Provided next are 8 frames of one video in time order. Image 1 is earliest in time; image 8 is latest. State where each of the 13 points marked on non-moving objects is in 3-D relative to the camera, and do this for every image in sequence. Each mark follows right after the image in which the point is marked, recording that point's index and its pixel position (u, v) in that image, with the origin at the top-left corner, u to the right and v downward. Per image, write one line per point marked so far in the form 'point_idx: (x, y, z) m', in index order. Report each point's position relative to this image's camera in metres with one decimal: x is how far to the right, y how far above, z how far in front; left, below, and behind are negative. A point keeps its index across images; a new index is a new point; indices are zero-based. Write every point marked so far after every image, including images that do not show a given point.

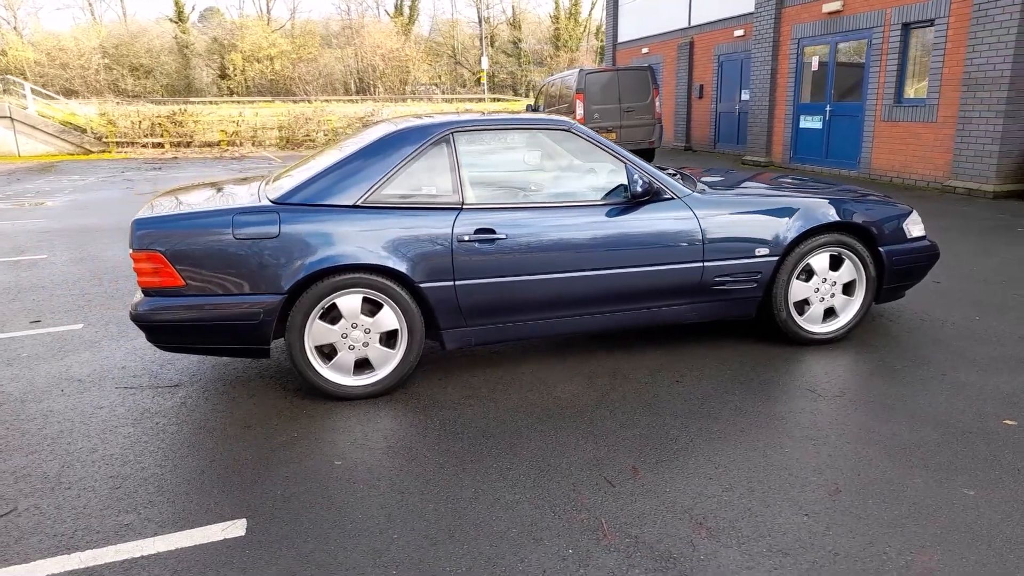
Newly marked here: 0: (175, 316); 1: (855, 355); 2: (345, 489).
0: (-1.6, -0.1, +3.6) m
1: (+2.0, -0.4, +4.4) m
2: (-0.7, -0.8, +3.0) m
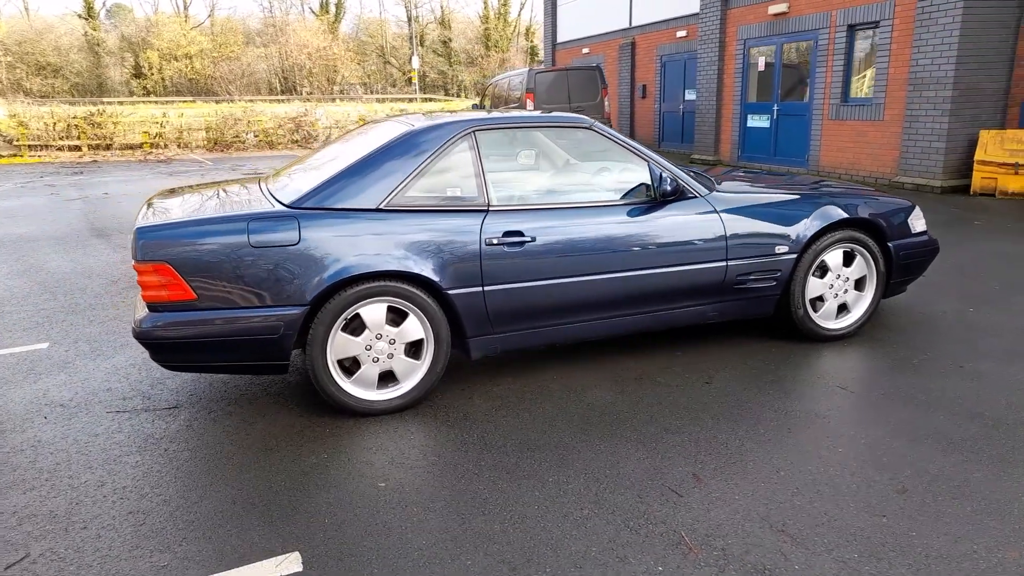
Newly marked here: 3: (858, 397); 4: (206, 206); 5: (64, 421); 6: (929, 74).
0: (-1.5, -0.2, +3.3) m
1: (+2.1, -0.4, +4.4) m
2: (-0.4, -0.9, +2.8) m
3: (+1.8, -0.6, +3.8) m
4: (-1.5, +0.4, +3.7) m
5: (-2.2, -0.7, +3.7) m
6: (+5.7, +2.9, +10.2) m
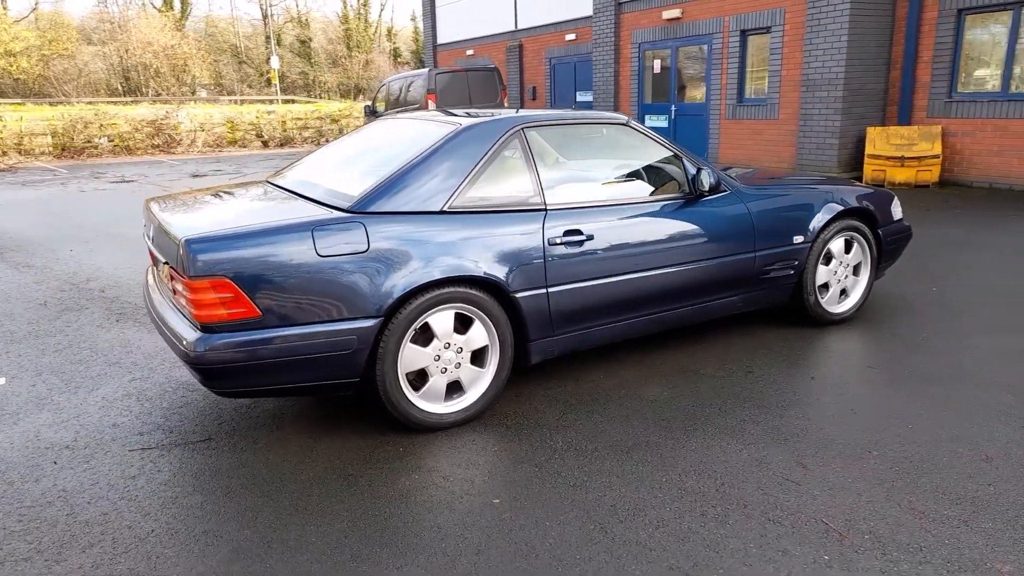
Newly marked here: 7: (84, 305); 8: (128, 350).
0: (-1.1, -0.3, +3.0) m
1: (+2.3, -0.3, +4.7) m
2: (+0.1, -0.9, +2.6) m
3: (+2.1, -0.5, +4.0) m
4: (-1.2, +0.3, +3.3) m
5: (-1.8, -0.8, +3.2) m
6: (+4.6, +3.2, +11.0) m
7: (-3.3, -0.1, +5.6) m
8: (-2.4, -0.4, +4.6) m
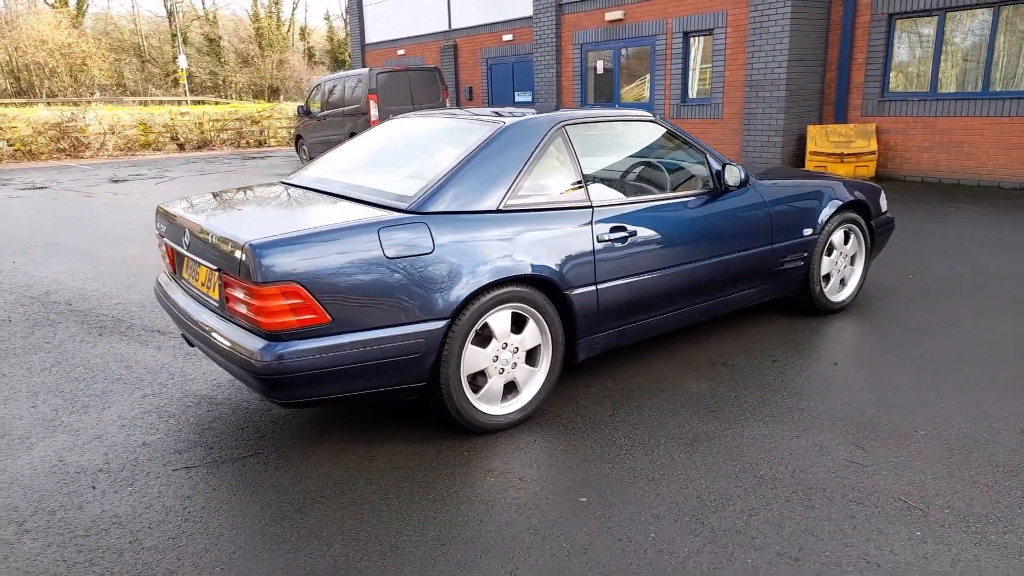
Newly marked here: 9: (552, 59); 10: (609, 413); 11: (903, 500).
0: (-0.8, -0.3, +2.9) m
1: (+2.4, -0.2, +4.9) m
2: (+0.4, -0.9, +2.6) m
3: (+2.2, -0.4, +4.2) m
4: (-0.9, +0.3, +3.2) m
5: (-1.5, -0.8, +3.0) m
6: (+3.9, +3.3, +11.4) m
7: (-3.3, -0.2, +5.3) m
8: (-2.2, -0.5, +4.3) m
9: (+0.8, +4.7, +15.2) m
10: (+0.5, -0.6, +3.5) m
11: (+1.5, -0.8, +2.8) m
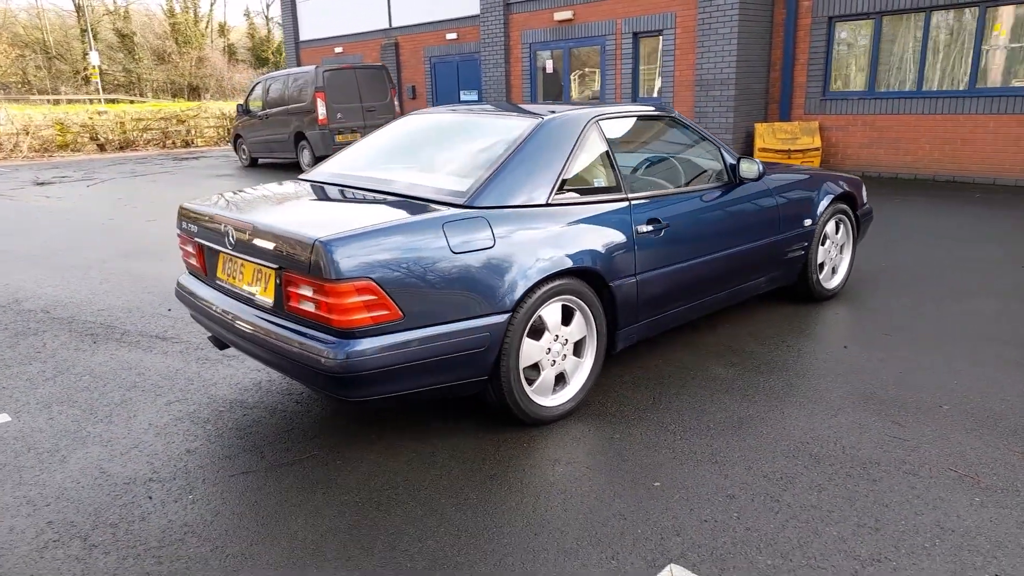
0: (-0.5, -0.3, +2.8) m
1: (+2.4, -0.1, +5.2) m
2: (+0.7, -0.8, +2.7) m
3: (+2.4, -0.3, +4.5) m
4: (-0.7, +0.3, +3.1) m
5: (-1.3, -0.8, +2.9) m
6: (+3.2, +3.4, +11.8) m
7: (-3.2, -0.3, +5.0) m
8: (-2.1, -0.5, +4.1) m
9: (-0.2, +4.7, +15.2) m
10: (+0.7, -0.6, +3.6) m
11: (+1.7, -0.7, +2.9) m
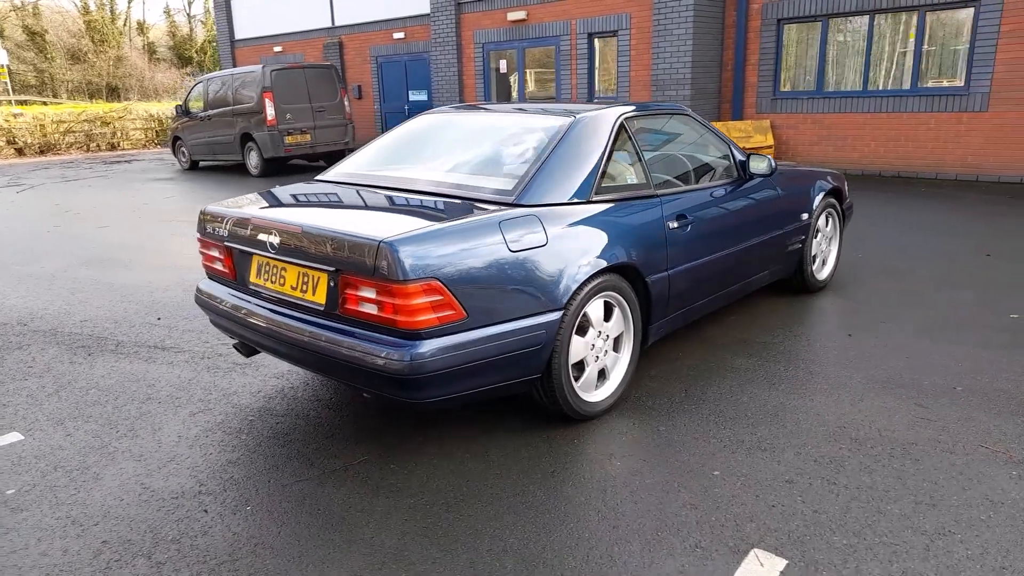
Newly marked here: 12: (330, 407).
0: (-0.2, -0.3, +2.8) m
1: (+2.5, -0.1, +5.4) m
2: (+1.0, -0.8, +2.8) m
3: (+2.5, -0.3, +4.7) m
4: (-0.5, +0.3, +3.1) m
5: (-1.0, -0.8, +2.8) m
6: (+2.6, +3.5, +12.1) m
7: (-3.1, -0.3, +4.7) m
8: (-1.9, -0.5, +4.0) m
9: (-1.2, +4.7, +15.2) m
10: (+0.9, -0.5, +3.7) m
11: (+2.0, -0.7, +3.1) m
12: (-0.9, -0.6, +3.7) m
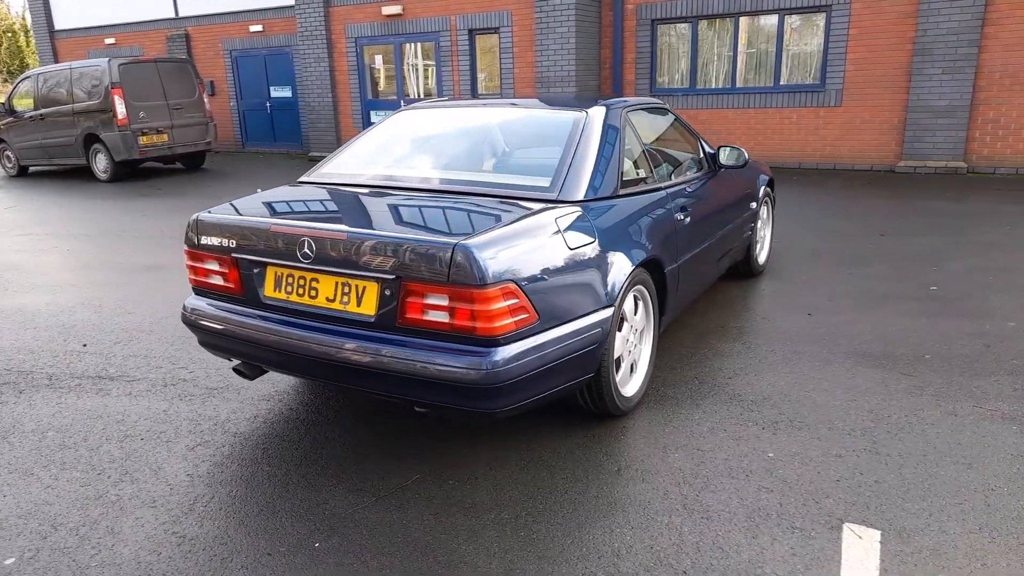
0: (+0.1, -0.3, +2.7) m
1: (+2.1, +0.1, +5.8) m
2: (+1.3, -0.7, +3.0) m
3: (+2.3, -0.1, +5.1) m
4: (-0.3, +0.3, +2.9) m
5: (-0.7, -0.9, +2.5) m
6: (+0.7, +3.6, +12.3) m
7: (-3.2, -0.5, +3.9) m
8: (-1.9, -0.6, +3.5) m
9: (-3.7, +4.6, +14.5) m
10: (+0.9, -0.5, +3.8) m
11: (+2.2, -0.6, +3.5) m
12: (-0.8, -0.6, +3.4) m
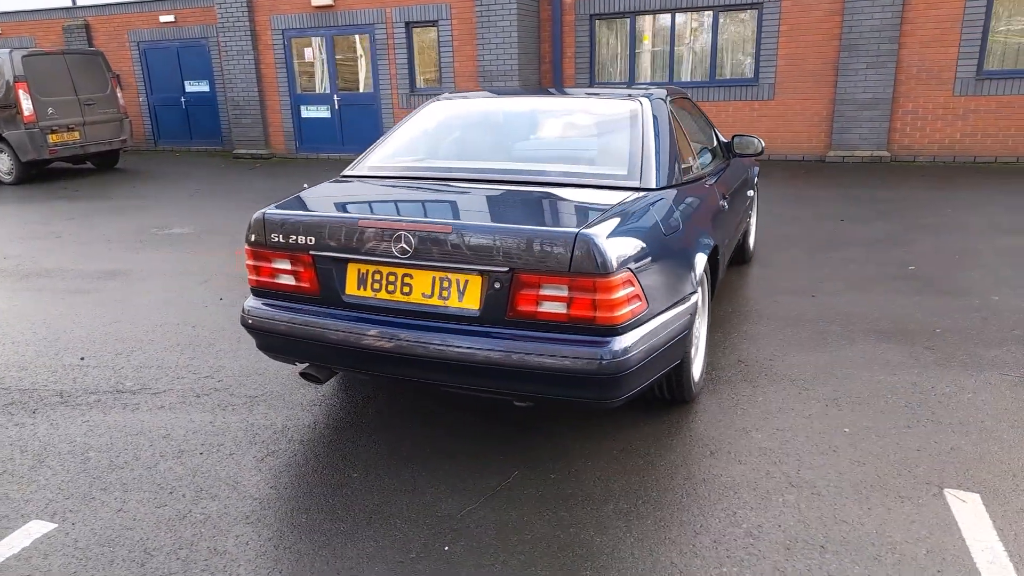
0: (+0.5, -0.2, +2.7) m
1: (+2.1, +0.2, +6.0) m
2: (+1.7, -0.6, +3.1) m
3: (+2.4, 0.0, +5.4) m
4: (+0.1, +0.3, +2.9) m
5: (-0.2, -0.9, +2.4) m
6: (-0.3, +3.7, +12.3) m
7: (-2.9, -0.6, +3.5) m
8: (-1.5, -0.6, +3.2) m
9: (-5.0, +4.6, +13.9) m
10: (+1.2, -0.4, +3.9) m
11: (+2.5, -0.4, +3.7) m
12: (-0.4, -0.6, +3.3) m
